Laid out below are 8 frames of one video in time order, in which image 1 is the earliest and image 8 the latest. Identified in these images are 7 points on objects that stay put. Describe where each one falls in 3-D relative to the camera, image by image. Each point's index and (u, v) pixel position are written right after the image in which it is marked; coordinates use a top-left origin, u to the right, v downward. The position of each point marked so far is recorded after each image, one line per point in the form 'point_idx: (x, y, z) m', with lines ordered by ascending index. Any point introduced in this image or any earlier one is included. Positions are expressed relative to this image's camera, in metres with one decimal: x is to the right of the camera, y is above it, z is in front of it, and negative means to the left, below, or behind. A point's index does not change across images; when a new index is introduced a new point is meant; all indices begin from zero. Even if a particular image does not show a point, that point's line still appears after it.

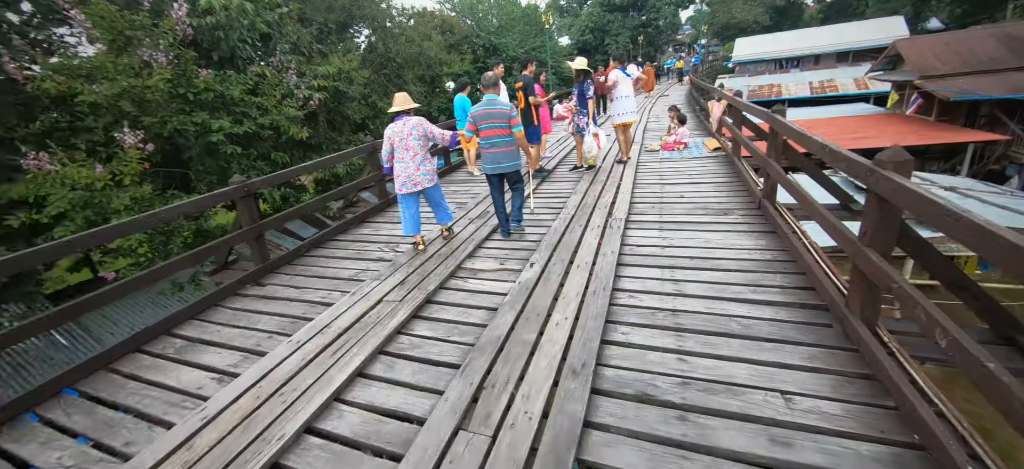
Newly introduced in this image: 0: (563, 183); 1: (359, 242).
0: (+0.5, +0.5, +4.2) m
1: (-1.3, -0.1, +3.3) m
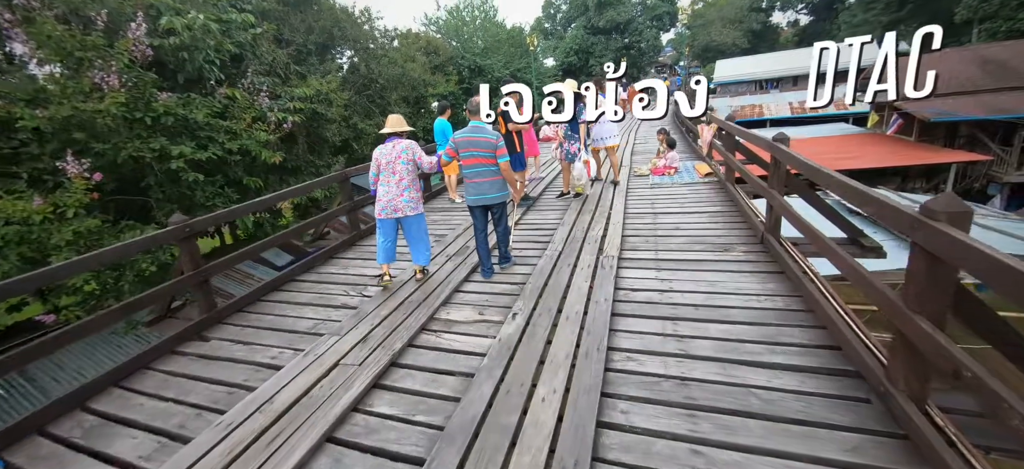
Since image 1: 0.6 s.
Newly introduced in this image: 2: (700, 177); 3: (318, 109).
0: (+0.4, +0.2, +3.9) m
1: (-1.4, -0.4, +3.0) m
2: (+2.3, +0.7, +4.7) m
3: (-3.7, +2.4, +7.4) m
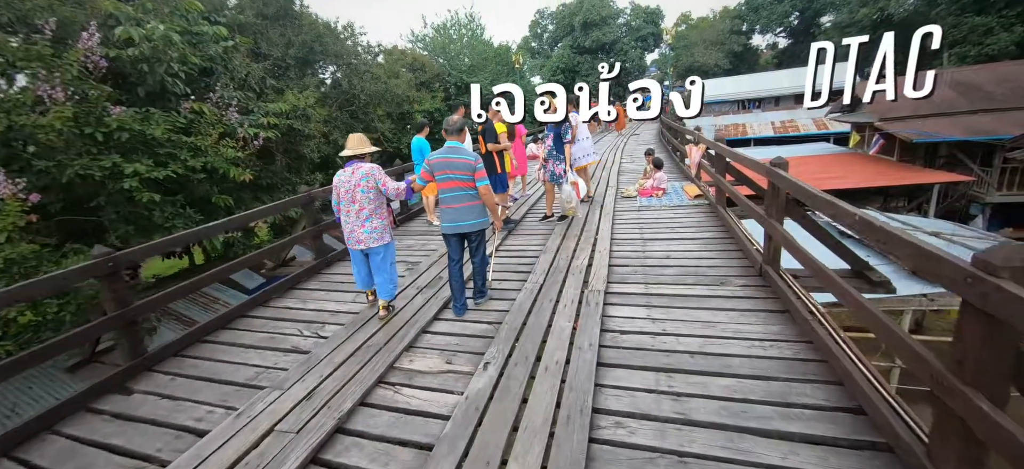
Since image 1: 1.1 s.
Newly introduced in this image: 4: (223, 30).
0: (+0.2, 0.0, +3.7) m
1: (-1.6, -0.6, +2.6) m
2: (+2.1, +0.4, +4.5) m
3: (-4.0, +2.0, +7.1) m
4: (-4.6, +3.3, +6.1) m
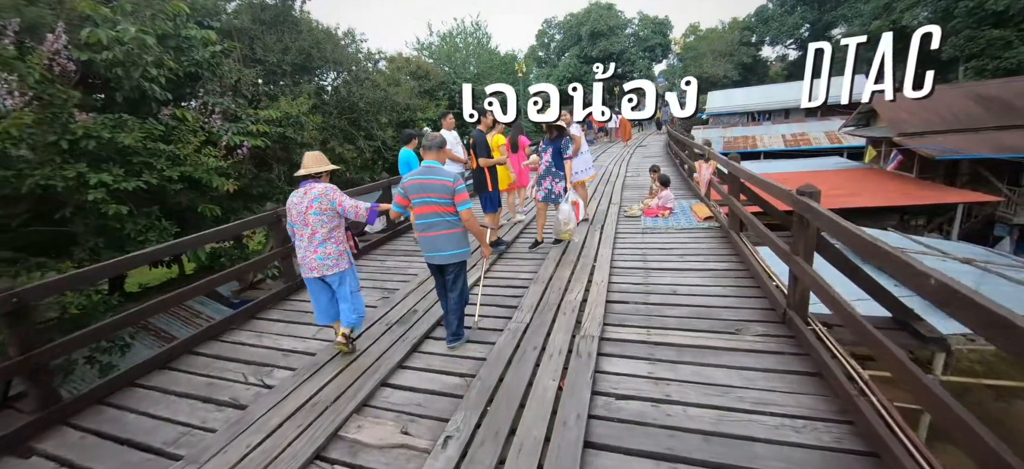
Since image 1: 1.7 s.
0: (+0.1, -0.3, +3.3) m
1: (-1.7, -0.7, +2.3) m
2: (+2.0, +0.1, +4.1) m
3: (-4.0, +1.8, +6.9) m
4: (-4.6, +3.1, +5.9) m
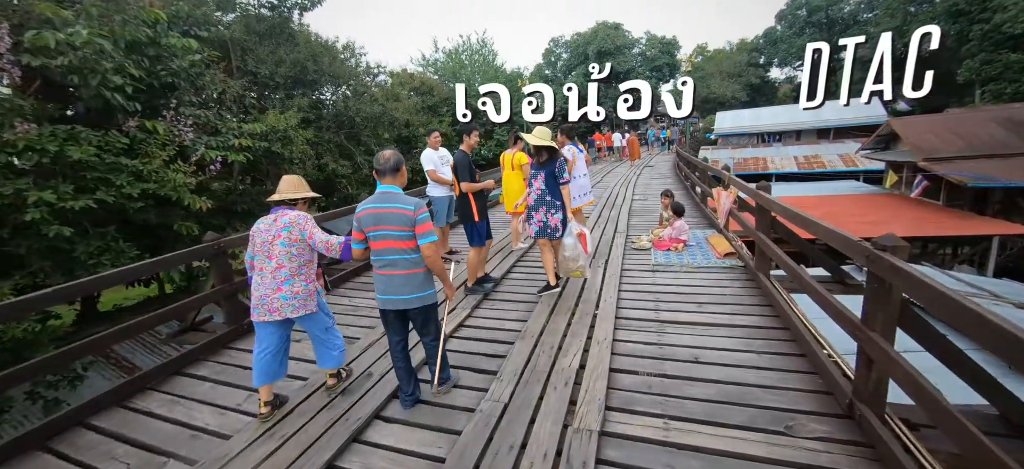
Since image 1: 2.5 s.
0: (0.0, -0.5, +2.8) m
1: (-1.8, -0.9, +1.8) m
2: (+1.9, -0.2, +3.6) m
3: (-4.0, +1.5, +6.5) m
4: (-4.6, +2.8, +5.6) m
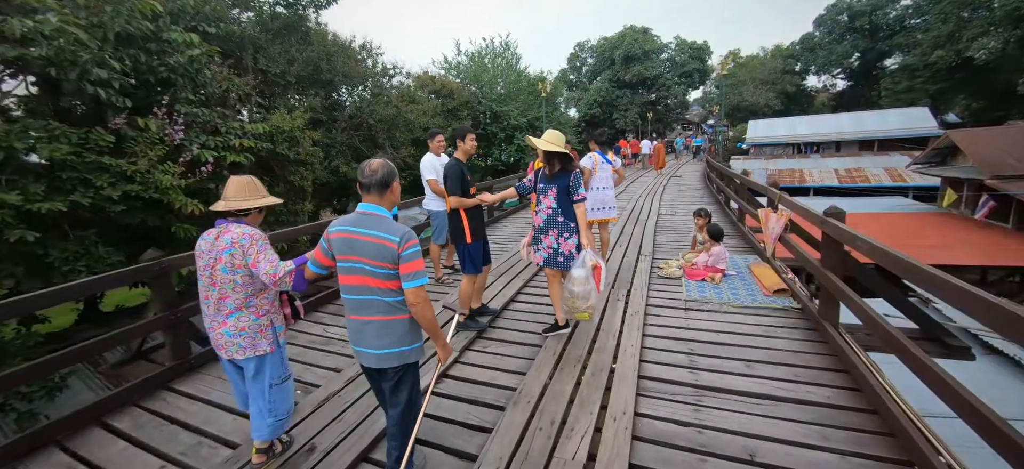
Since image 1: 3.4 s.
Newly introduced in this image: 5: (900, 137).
0: (0.0, -0.7, +2.3) m
1: (-1.9, -1.0, +1.4) m
2: (+1.9, -0.5, +3.0) m
3: (-3.8, +1.4, +6.2) m
4: (-4.3, +2.7, +5.4) m
5: (+16.1, +4.1, +16.1) m
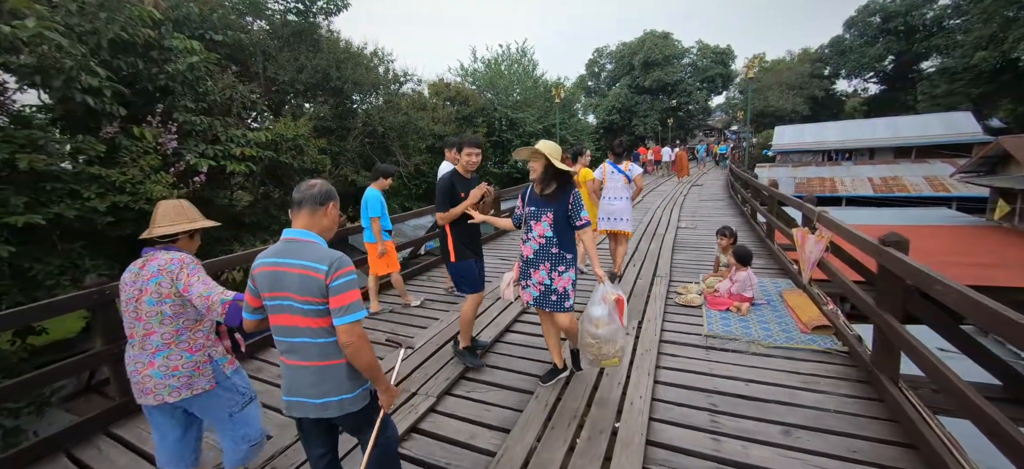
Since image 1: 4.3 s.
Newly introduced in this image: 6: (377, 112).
0: (-0.1, -0.8, +2.0) m
1: (-2.0, -1.1, +1.1) m
2: (+1.9, -0.6, +2.6) m
3: (-3.7, +1.2, +6.1) m
4: (-4.2, +2.6, +5.3) m
5: (+16.7, +3.5, +15.1) m
6: (-3.2, +2.9, +9.2) m
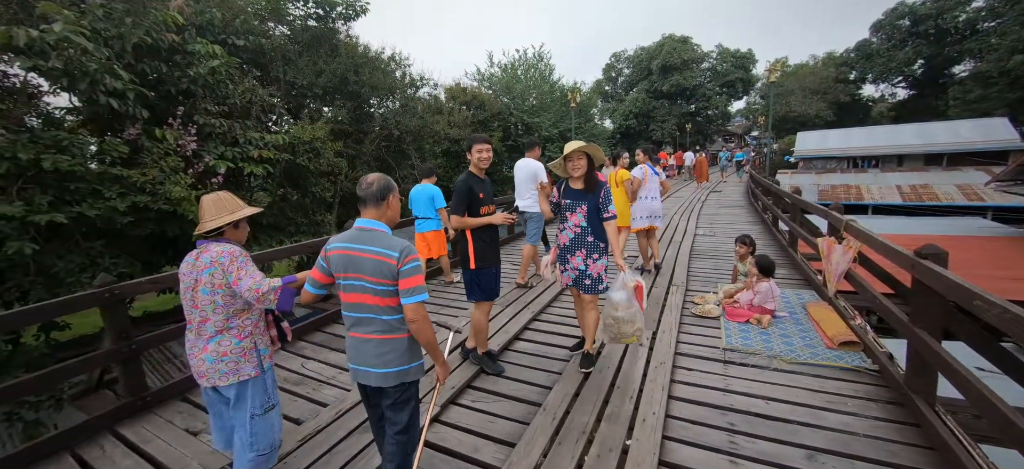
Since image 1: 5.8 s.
0: (-0.1, -0.9, +1.9) m
1: (-2.0, -1.1, +1.1) m
2: (+2.0, -0.7, +2.4) m
3: (-3.4, +1.2, +6.2) m
4: (-4.0, +2.6, +5.4) m
5: (+17.3, +3.1, +14.4) m
6: (-2.9, +2.9, +9.3) m
